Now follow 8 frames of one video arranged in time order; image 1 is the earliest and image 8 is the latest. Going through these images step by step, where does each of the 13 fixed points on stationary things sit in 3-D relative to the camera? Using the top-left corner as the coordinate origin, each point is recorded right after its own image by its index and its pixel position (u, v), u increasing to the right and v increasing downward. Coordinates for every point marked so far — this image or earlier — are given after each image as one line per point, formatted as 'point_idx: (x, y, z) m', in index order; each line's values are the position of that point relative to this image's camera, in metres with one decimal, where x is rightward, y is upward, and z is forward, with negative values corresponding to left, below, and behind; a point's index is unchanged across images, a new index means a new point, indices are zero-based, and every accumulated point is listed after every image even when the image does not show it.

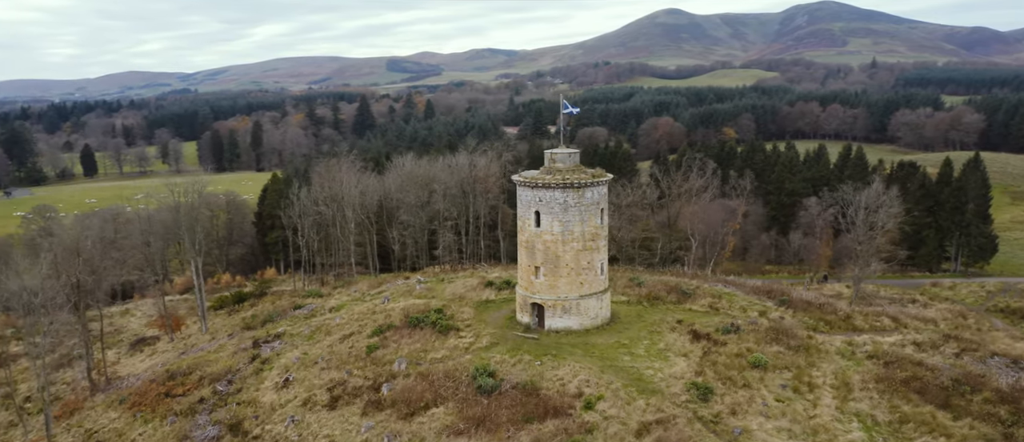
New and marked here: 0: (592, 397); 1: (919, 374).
0: (+2.0, -4.7, +14.9) m
1: (+11.9, -4.5, +16.6) m
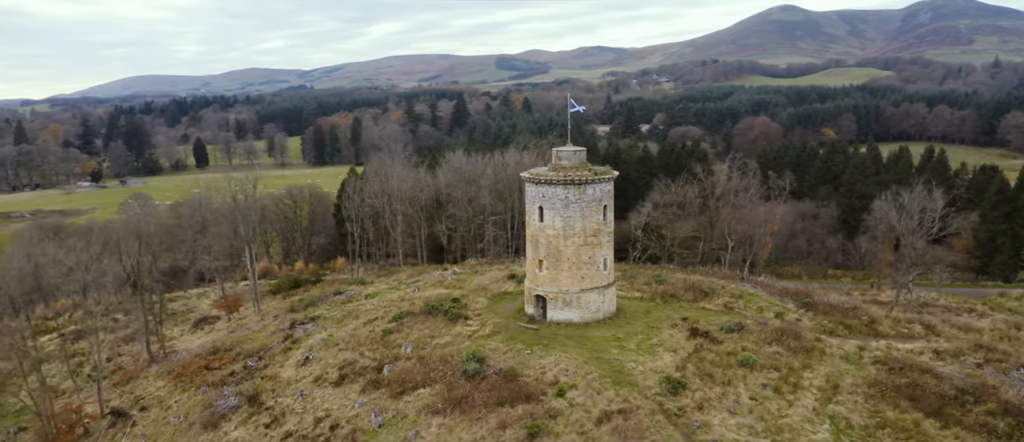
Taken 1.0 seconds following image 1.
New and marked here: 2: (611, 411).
0: (+1.4, -4.4, +15.2) m
1: (+11.3, -4.5, +15.7) m
2: (+2.3, -4.6, +13.5) m
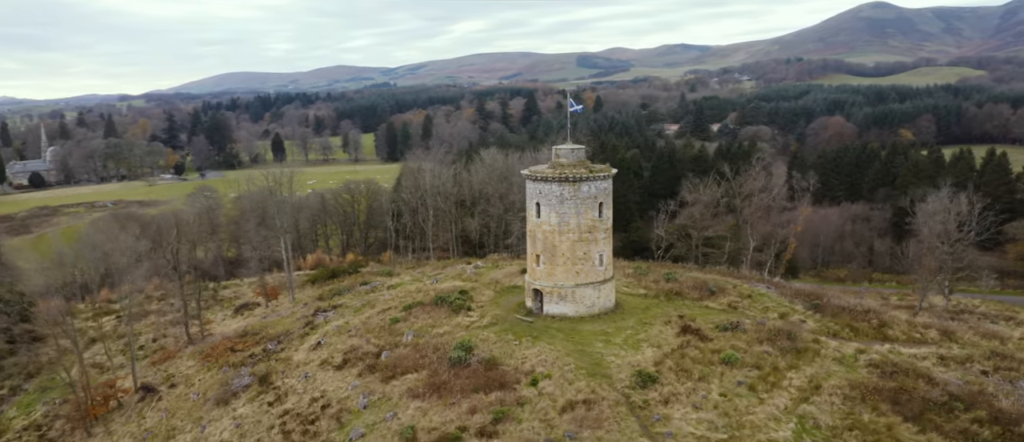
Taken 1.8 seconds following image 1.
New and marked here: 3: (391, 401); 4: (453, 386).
0: (+0.7, -4.2, +15.4) m
1: (+10.7, -4.4, +15.2) m
2: (+1.5, -4.4, +13.7) m
3: (-3.4, -5.1, +16.3) m
4: (-1.7, -4.6, +15.8) m
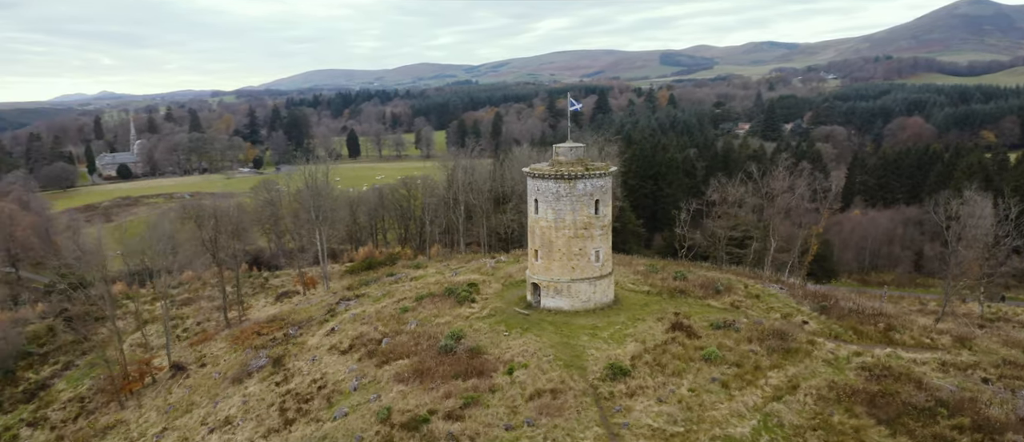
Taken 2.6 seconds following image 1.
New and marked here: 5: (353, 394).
0: (+0.1, -4.0, +15.8) m
1: (+10.0, -4.4, +14.7) m
2: (+0.8, -4.2, +14.1) m
3: (-4.0, -4.9, +17.1) m
4: (-2.2, -4.4, +16.4) m
5: (-4.7, -5.1, +16.7) m
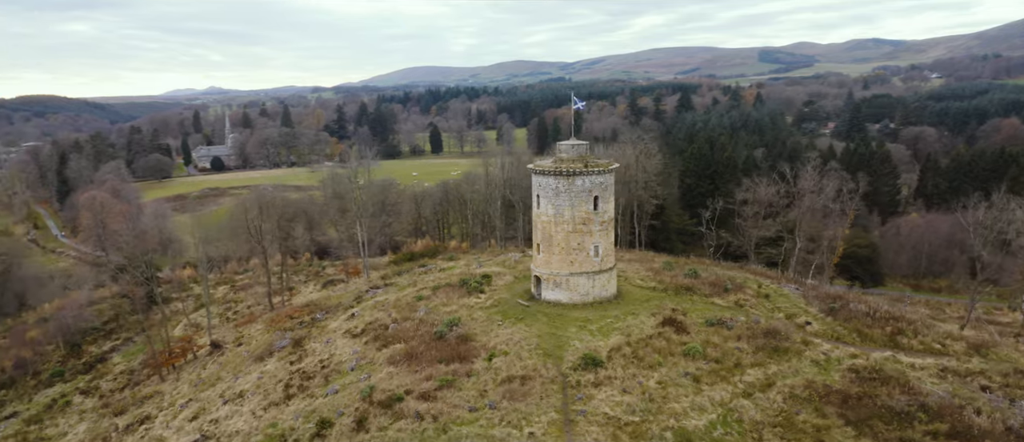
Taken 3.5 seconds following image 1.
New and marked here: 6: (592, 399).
0: (-0.4, -3.8, +16.5) m
1: (+9.3, -4.4, +14.4) m
2: (+0.1, -4.0, +14.6) m
3: (-4.4, -4.6, +18.1) m
4: (-2.7, -4.1, +17.2) m
5: (-5.2, -4.8, +17.8) m
6: (+1.9, -4.2, +13.3) m
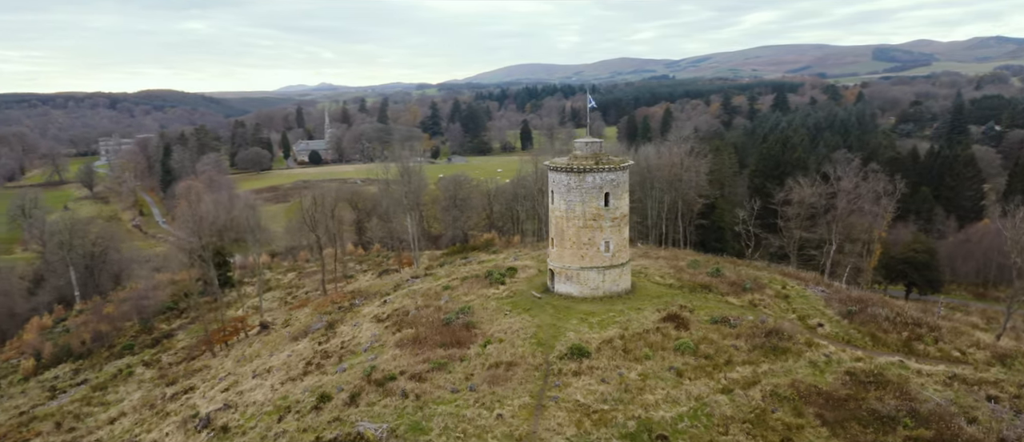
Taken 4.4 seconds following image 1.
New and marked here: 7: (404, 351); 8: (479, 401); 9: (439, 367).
0: (-0.6, -3.6, +17.2) m
1: (+8.9, -4.4, +14.2) m
2: (-0.3, -3.8, +15.4) m
3: (-4.3, -4.3, +19.3) m
4: (-2.7, -3.9, +18.3) m
5: (-5.1, -4.5, +19.1) m
6: (+1.4, -4.1, +13.8) m
7: (-3.5, -4.1, +17.9) m
8: (-0.8, -4.2, +13.2) m
9: (-2.1, -4.1, +15.6) m
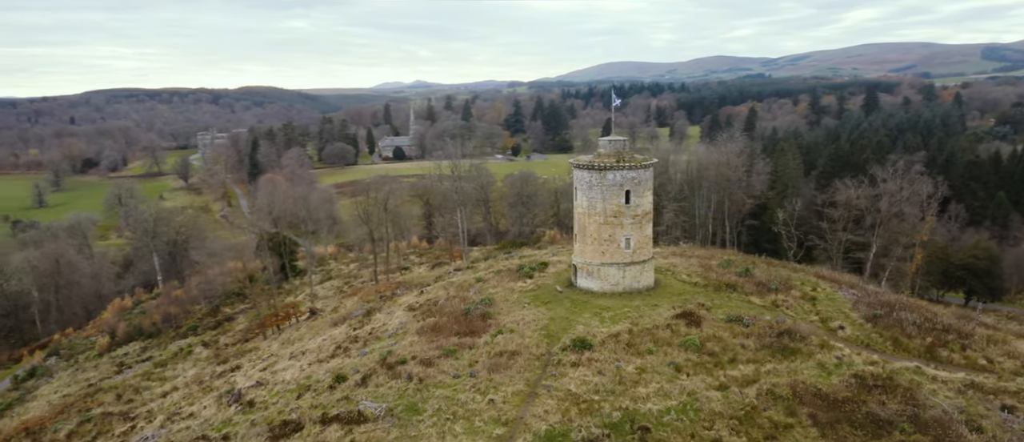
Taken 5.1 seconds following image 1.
0: (-0.2, -3.5, +18.0) m
1: (+8.8, -4.4, +14.0) m
2: (-0.1, -3.7, +16.1) m
3: (-3.8, -4.1, +20.5) m
4: (-2.3, -3.7, +19.3) m
5: (-4.6, -4.3, +20.4) m
6: (+1.4, -4.0, +14.4) m
7: (-3.1, -4.0, +19.0) m
8: (-0.9, -4.1, +14.0) m
9: (-1.9, -3.9, +16.5) m
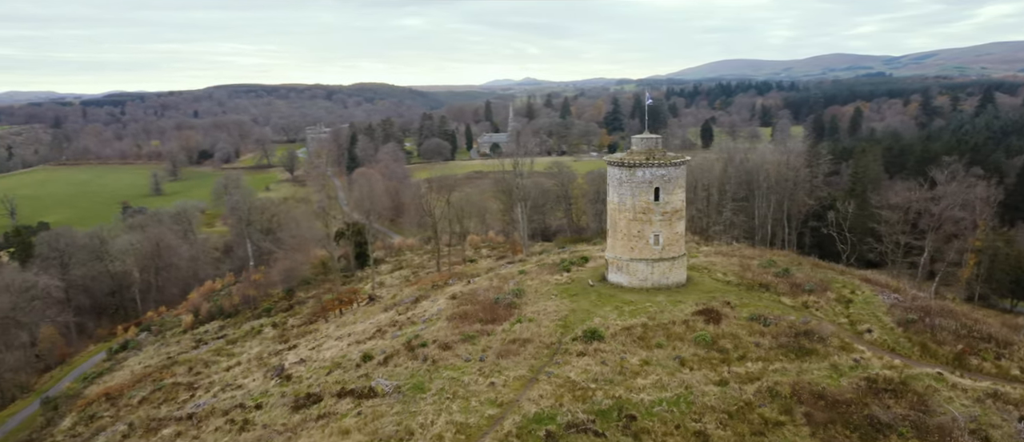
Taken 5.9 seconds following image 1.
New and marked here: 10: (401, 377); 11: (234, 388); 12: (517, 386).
0: (+0.4, -3.3, +19.0) m
1: (+8.9, -4.5, +13.9) m
2: (+0.3, -3.6, +17.1) m
3: (-2.8, -3.8, +21.9) m
4: (-1.5, -3.5, +20.5) m
5: (-3.6, -4.0, +21.9) m
6: (+1.5, -3.9, +15.2) m
7: (-2.3, -3.8, +20.3) m
8: (-0.8, -4.0, +15.1) m
9: (-1.4, -3.8, +17.7) m
10: (-2.9, -4.3, +15.3) m
11: (-9.5, -5.7, +19.3) m
12: (+0.2, -4.2, +14.3) m
